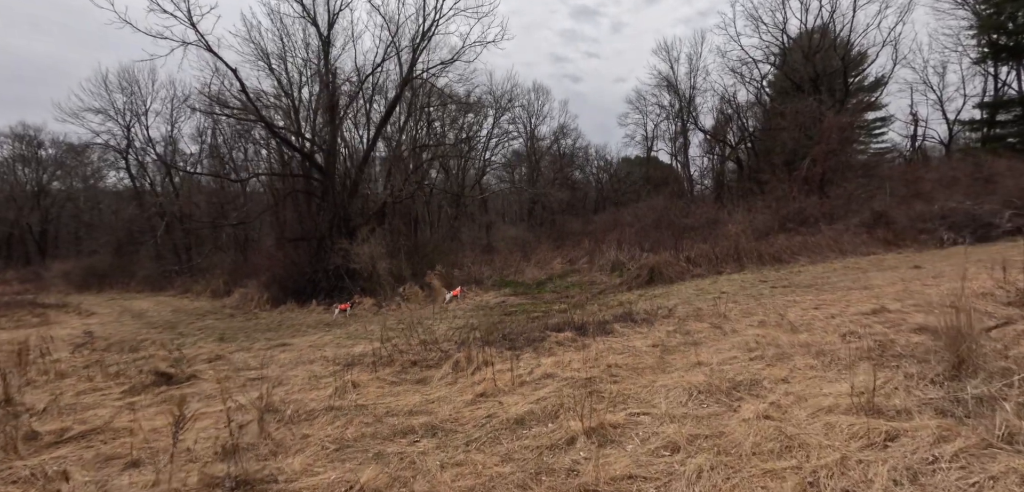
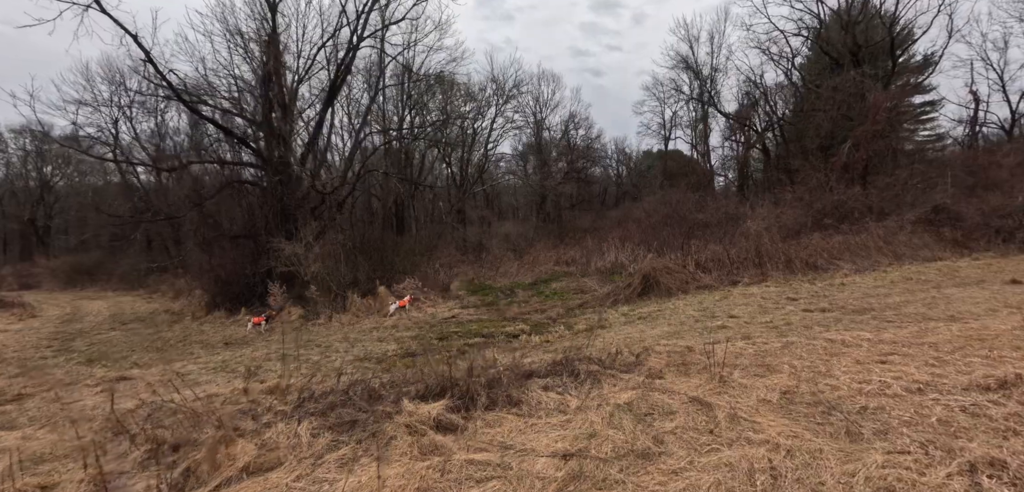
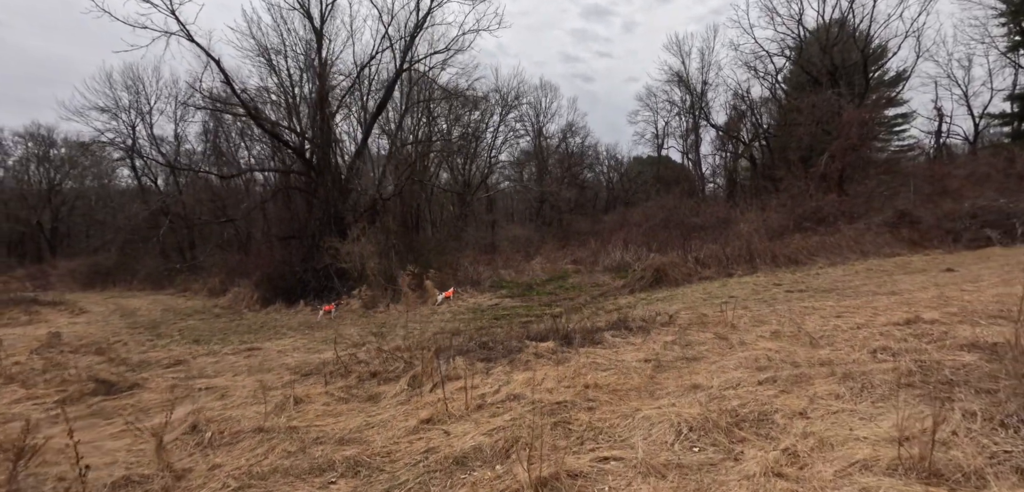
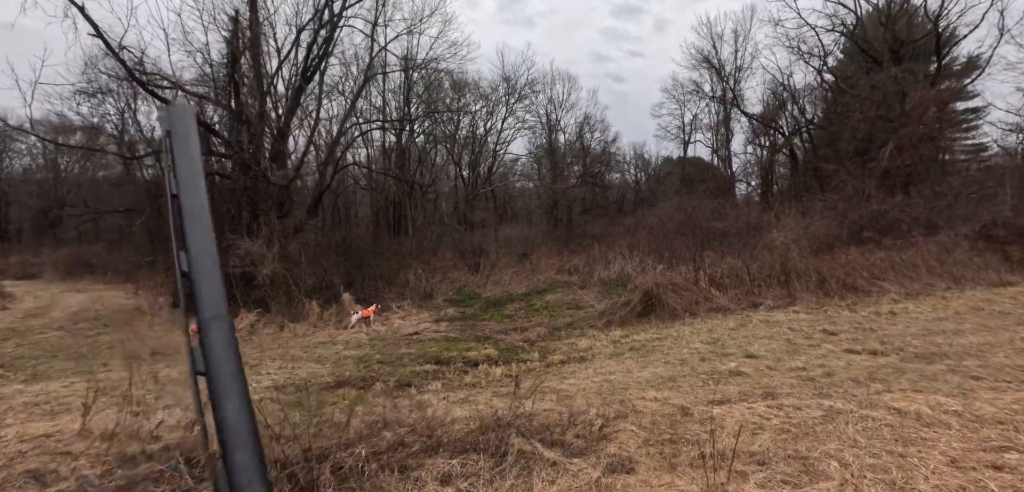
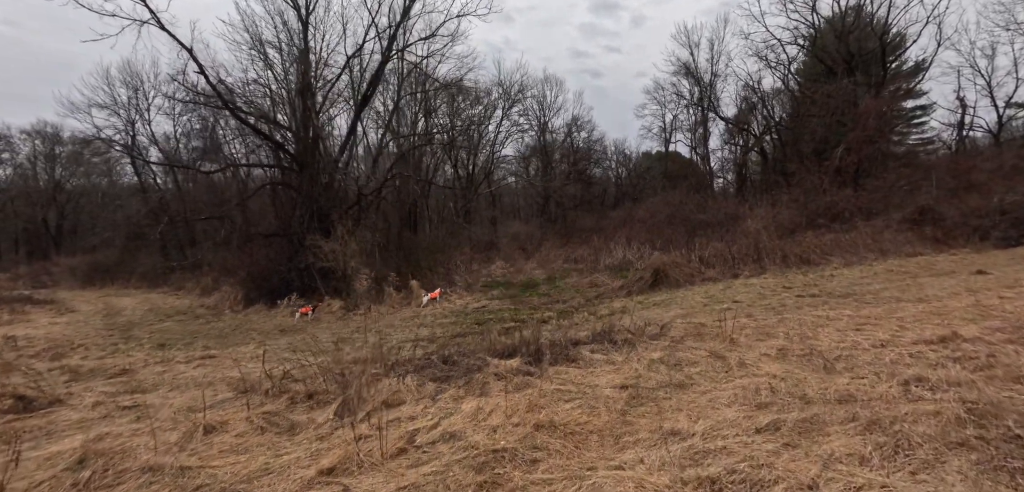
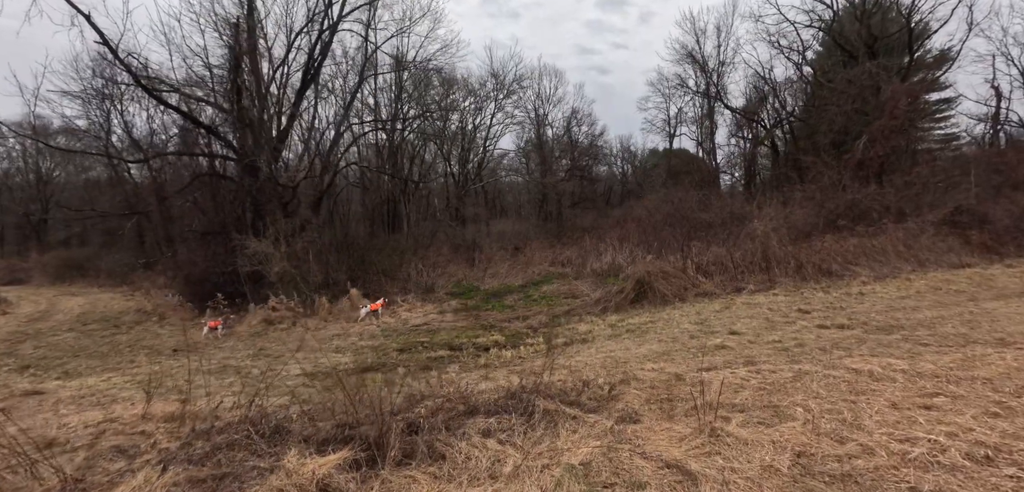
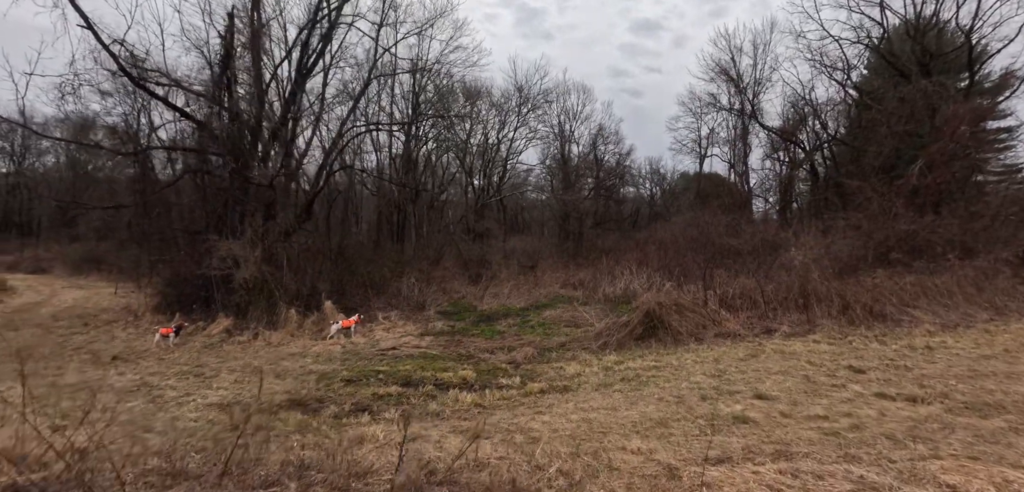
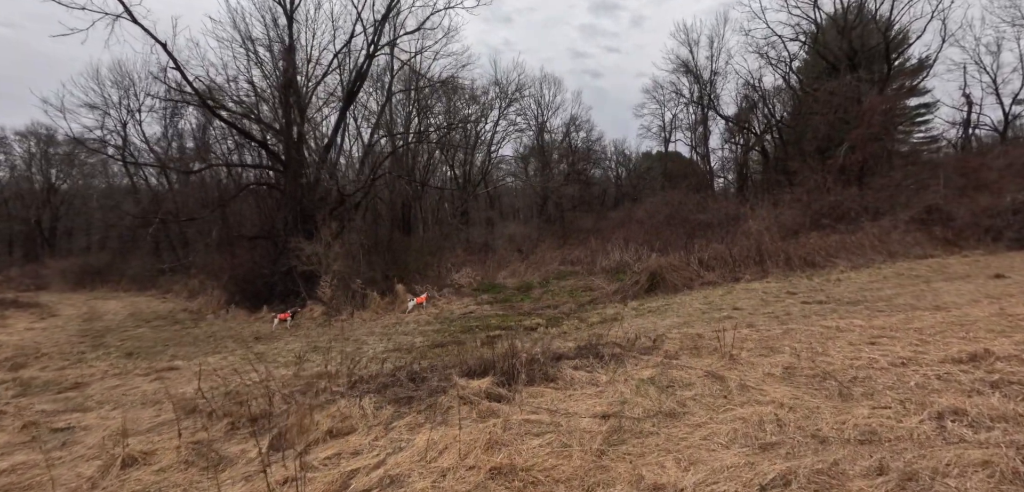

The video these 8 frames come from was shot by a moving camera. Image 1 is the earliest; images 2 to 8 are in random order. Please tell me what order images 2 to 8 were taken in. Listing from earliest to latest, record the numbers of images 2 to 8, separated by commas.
3, 5, 8, 2, 6, 4, 7
